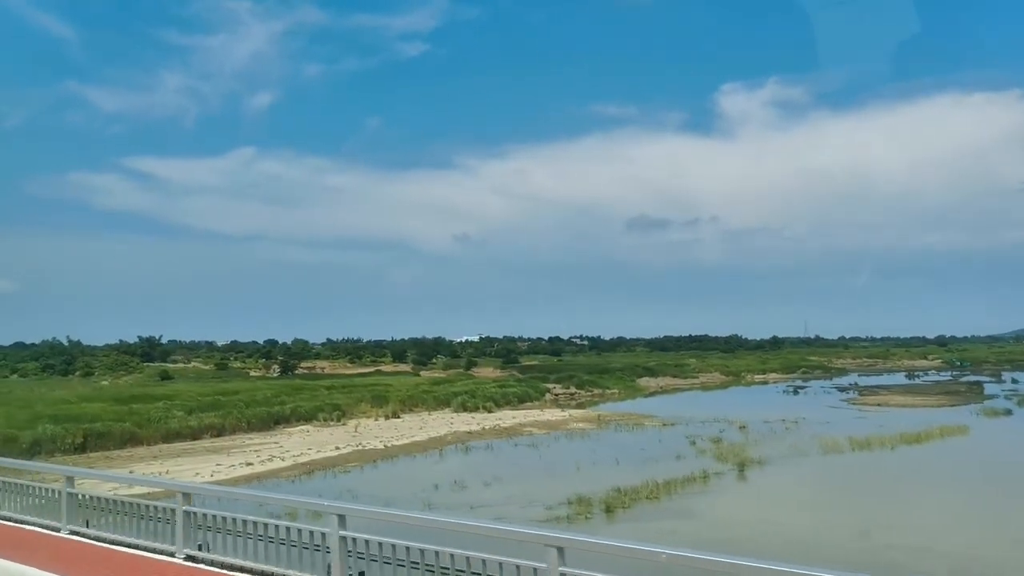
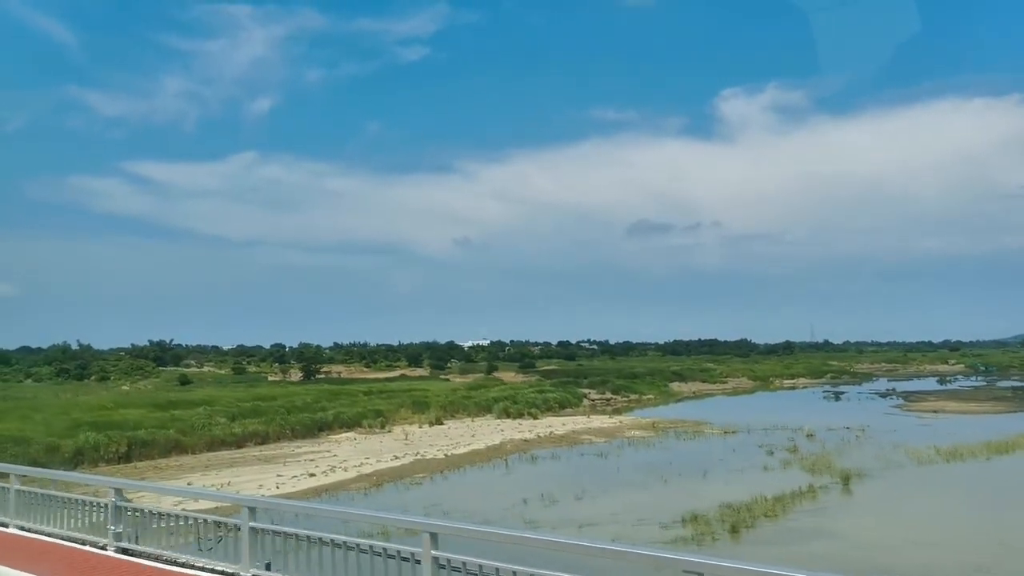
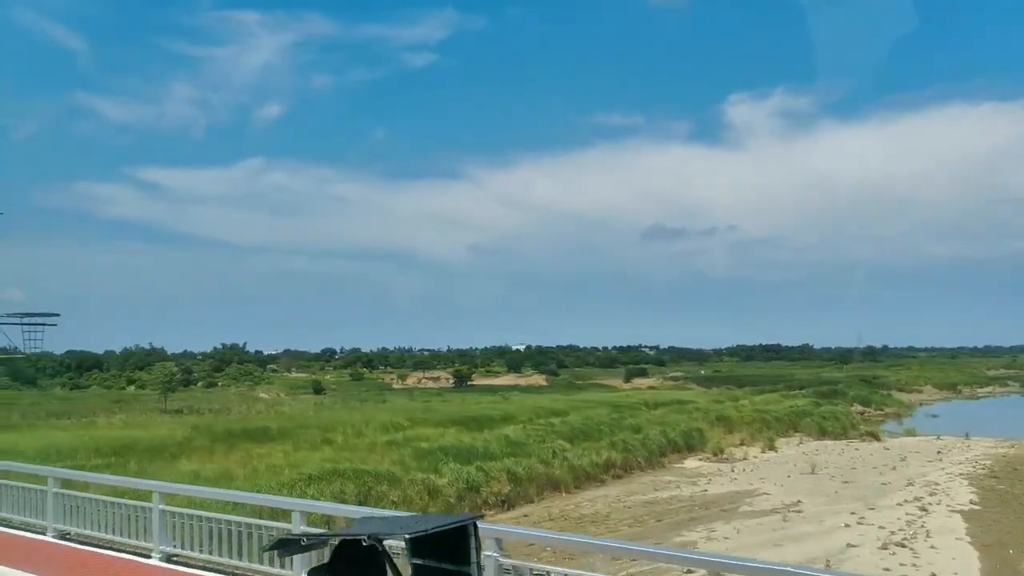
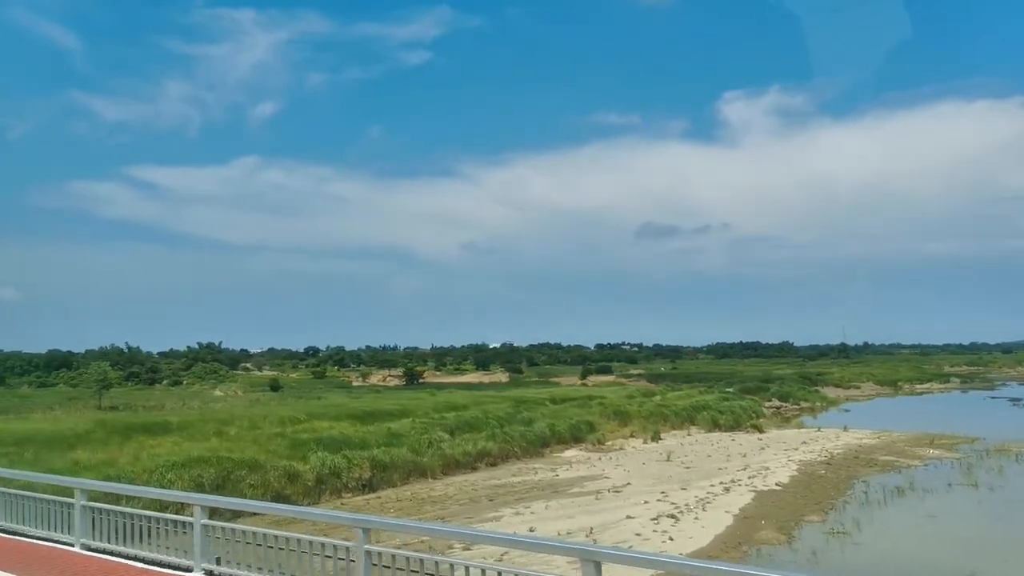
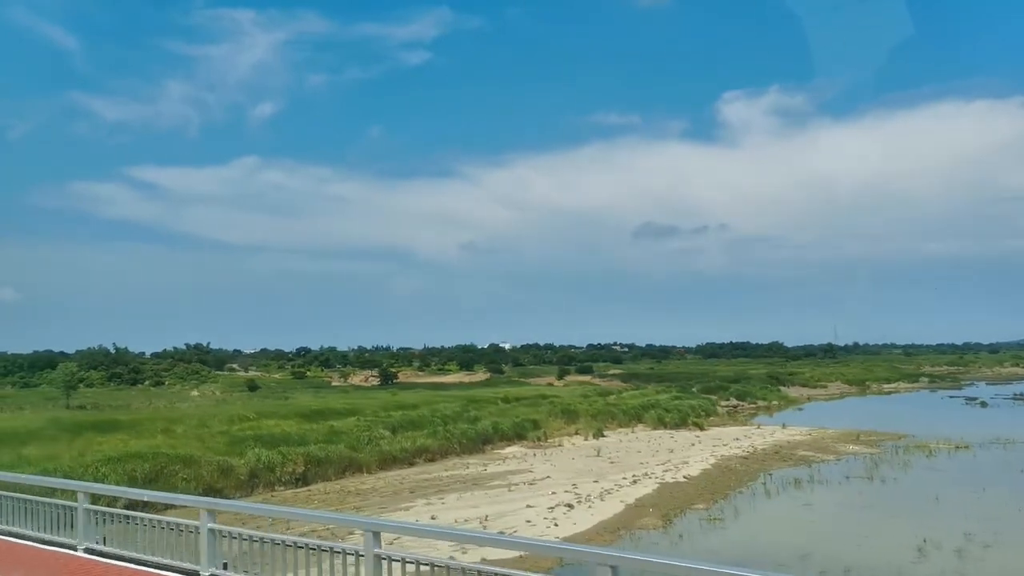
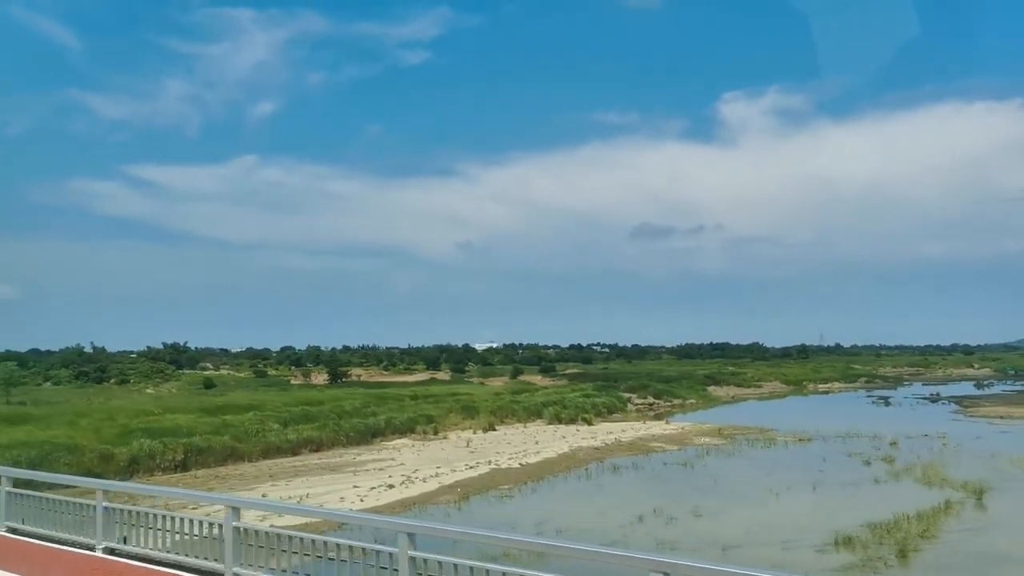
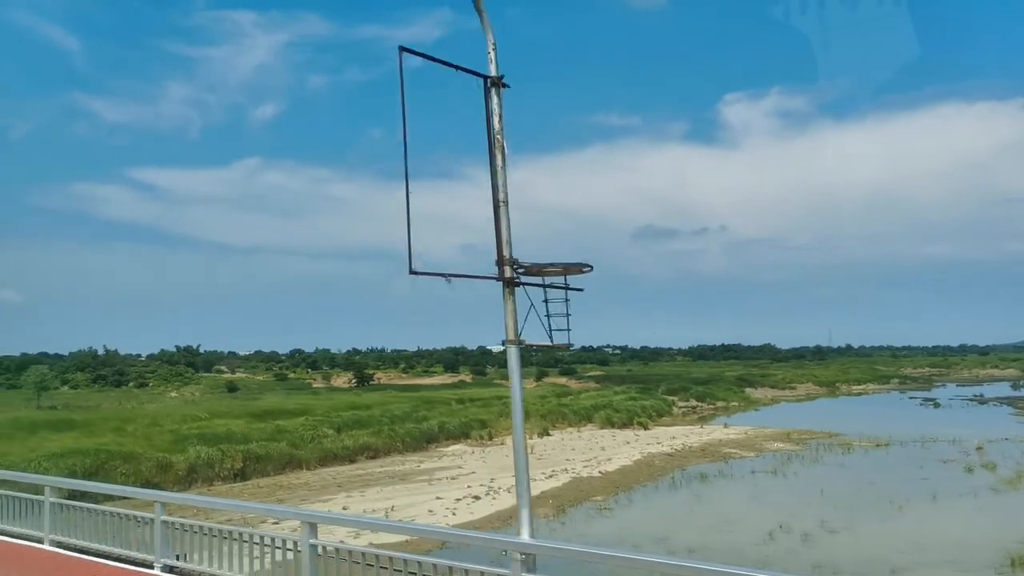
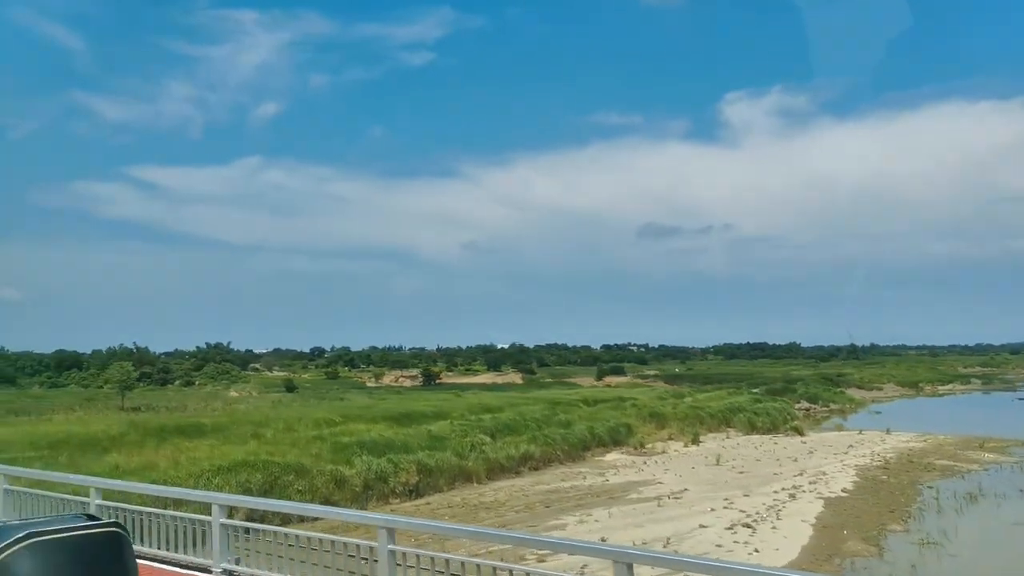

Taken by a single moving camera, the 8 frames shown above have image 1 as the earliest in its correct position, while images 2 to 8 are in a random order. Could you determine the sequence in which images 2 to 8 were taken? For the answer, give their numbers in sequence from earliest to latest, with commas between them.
2, 6, 7, 5, 4, 8, 3
